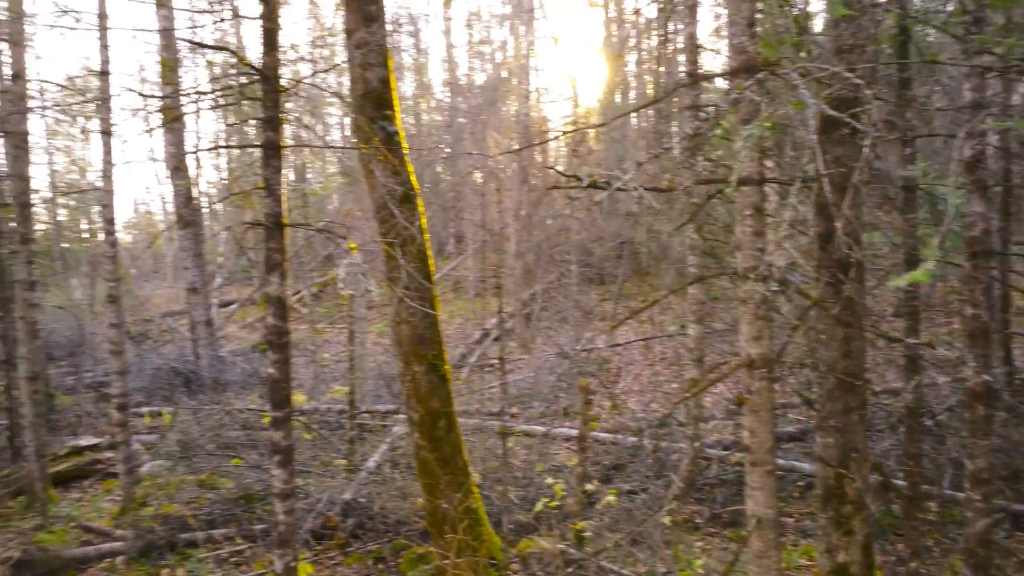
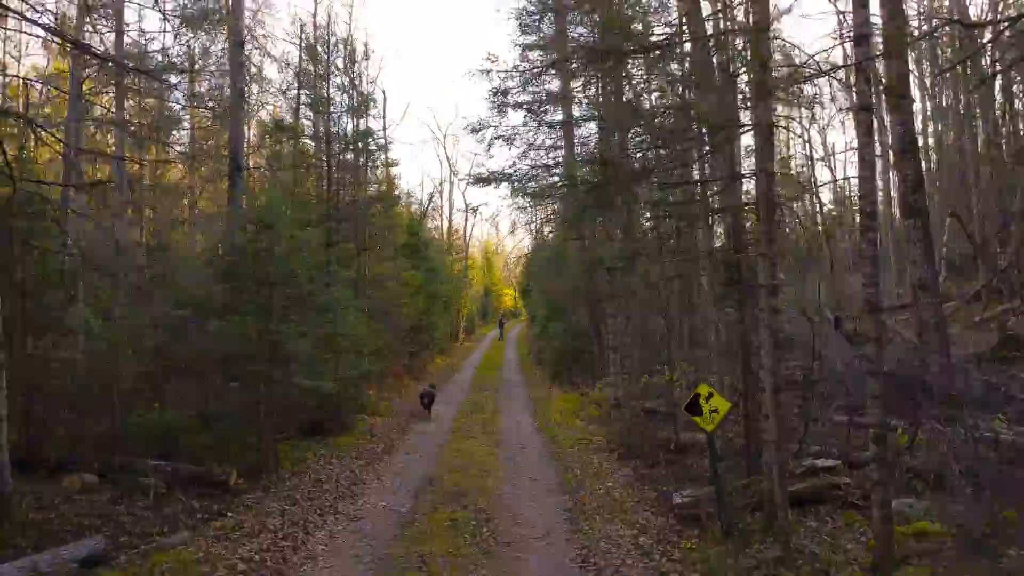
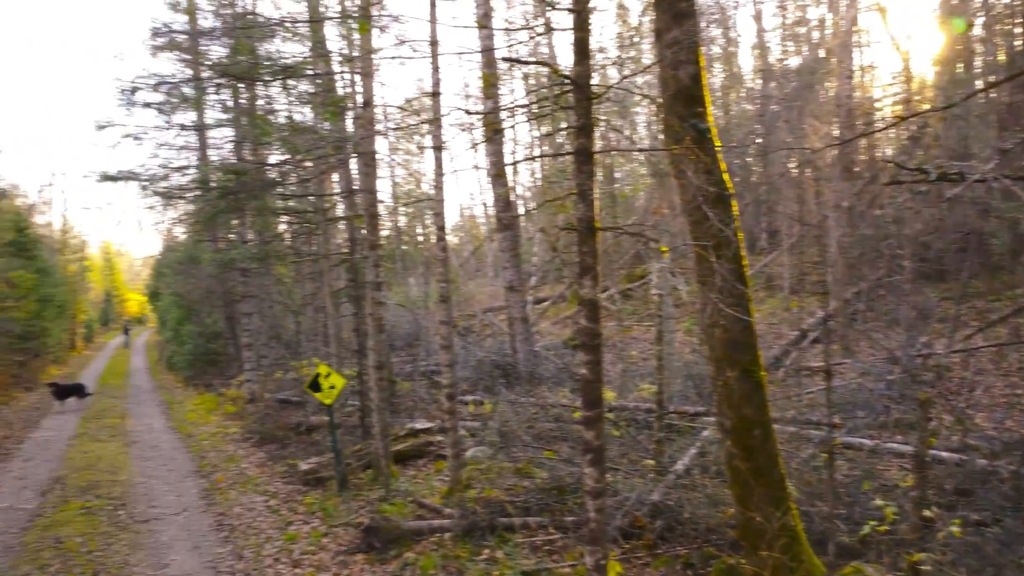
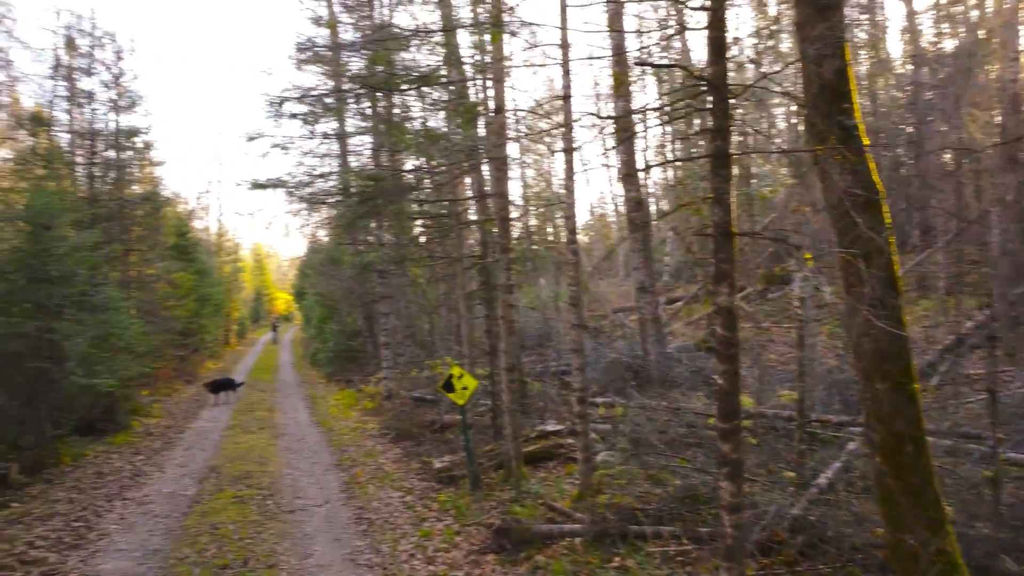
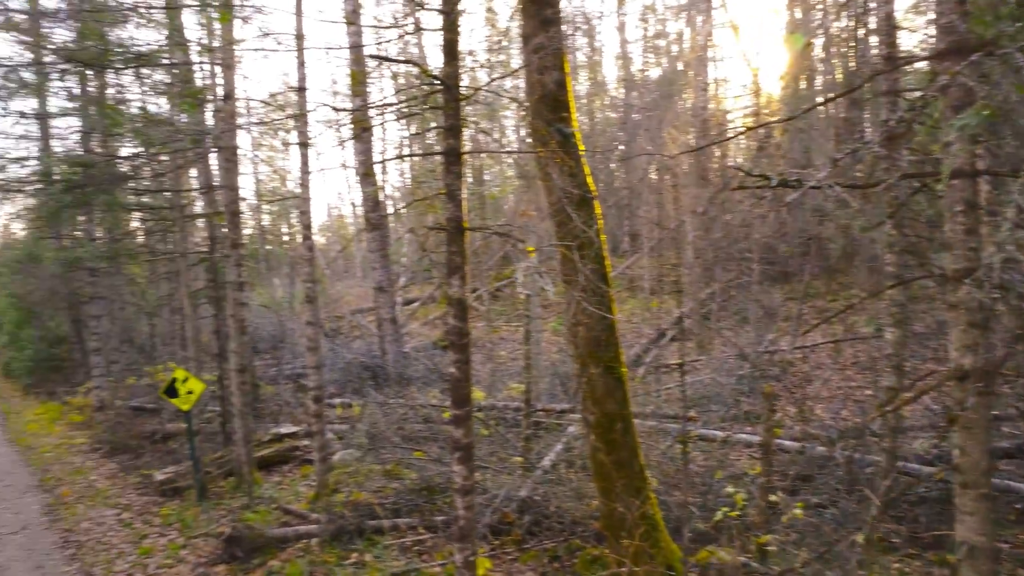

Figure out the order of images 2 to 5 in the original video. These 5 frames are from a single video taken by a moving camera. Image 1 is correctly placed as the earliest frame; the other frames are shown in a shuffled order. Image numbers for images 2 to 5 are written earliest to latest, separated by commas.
5, 3, 4, 2
